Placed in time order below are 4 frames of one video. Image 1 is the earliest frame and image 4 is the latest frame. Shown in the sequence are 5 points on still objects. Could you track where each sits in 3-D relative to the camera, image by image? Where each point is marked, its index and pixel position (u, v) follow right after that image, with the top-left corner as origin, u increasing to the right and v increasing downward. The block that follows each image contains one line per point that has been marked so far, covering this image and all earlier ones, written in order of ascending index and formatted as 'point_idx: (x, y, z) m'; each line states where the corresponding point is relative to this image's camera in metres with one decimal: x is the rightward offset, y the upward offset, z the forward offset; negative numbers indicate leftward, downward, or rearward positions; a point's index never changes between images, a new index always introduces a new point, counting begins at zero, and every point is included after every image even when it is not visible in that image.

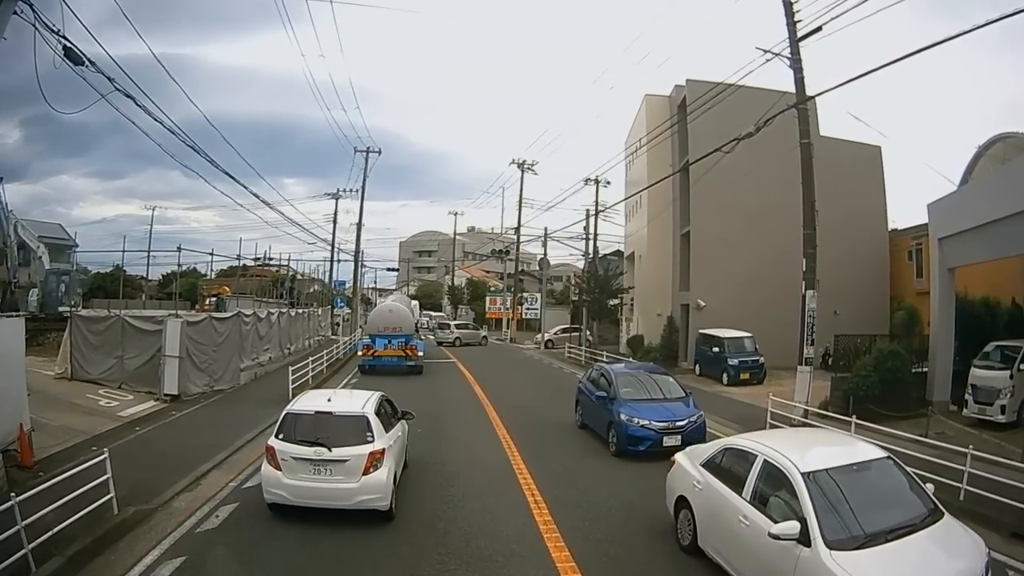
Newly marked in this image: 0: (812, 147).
0: (+6.0, +2.8, +13.9) m
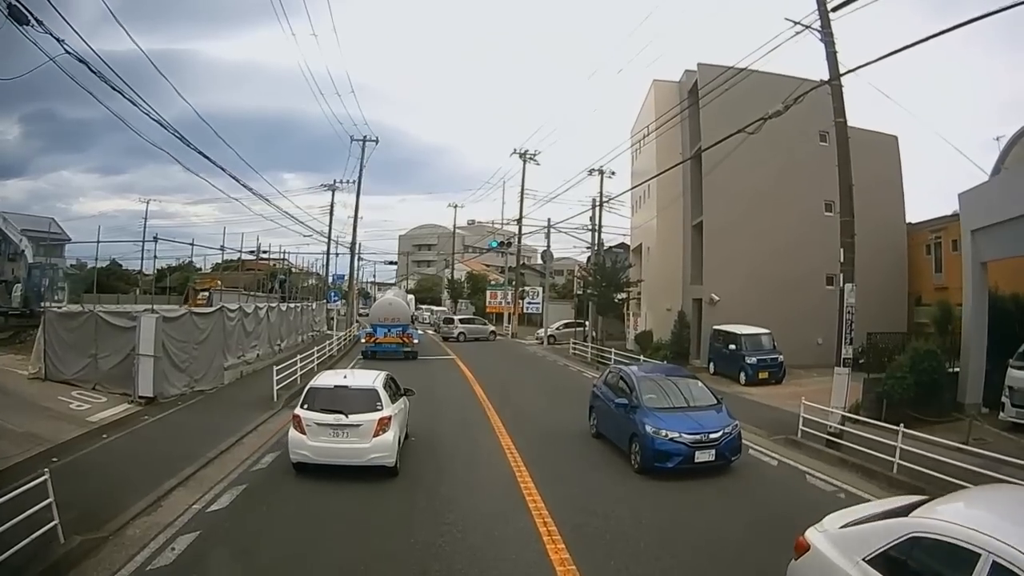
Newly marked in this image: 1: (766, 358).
0: (+6.0, +2.9, +12.6) m
1: (+7.0, -1.9, +19.3) m
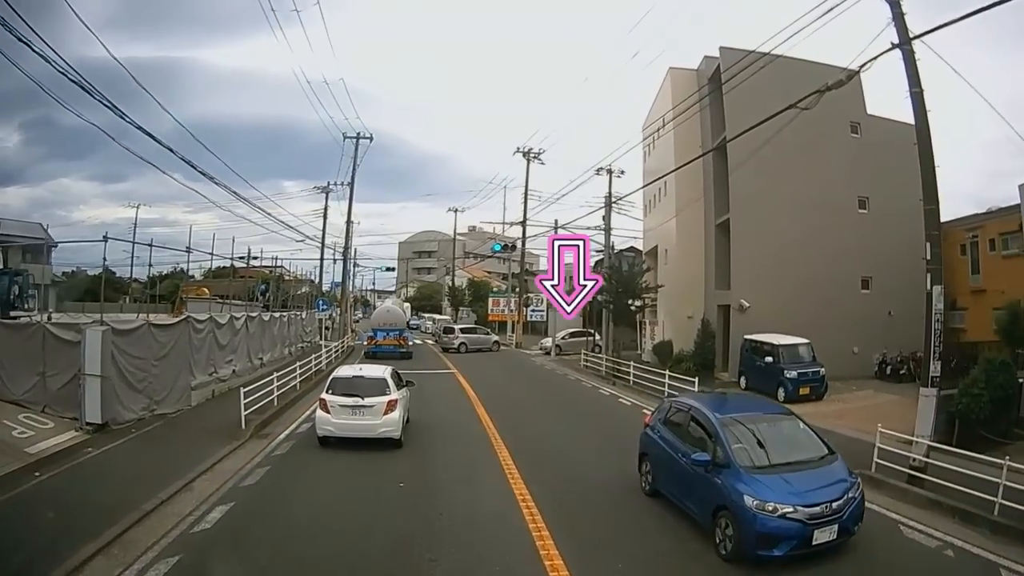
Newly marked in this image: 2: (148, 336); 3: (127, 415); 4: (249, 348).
0: (+6.2, +2.9, +10.5) m
1: (+7.2, -2.0, +17.2) m
2: (-7.0, -0.9, +13.6) m
3: (-7.1, -2.3, +12.9) m
4: (-7.3, -1.7, +19.1) m
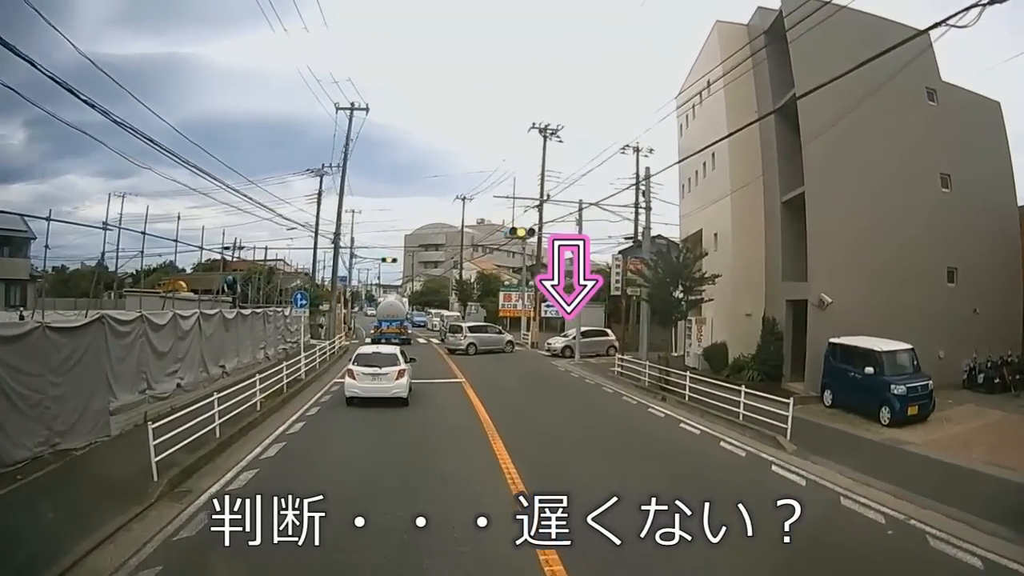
0: (+6.6, +3.0, +6.7) m
1: (+7.7, -1.8, +13.3) m
2: (-6.6, -0.8, +9.9) m
3: (-6.7, -2.2, +9.3) m
4: (-6.8, -1.5, +15.4) m
